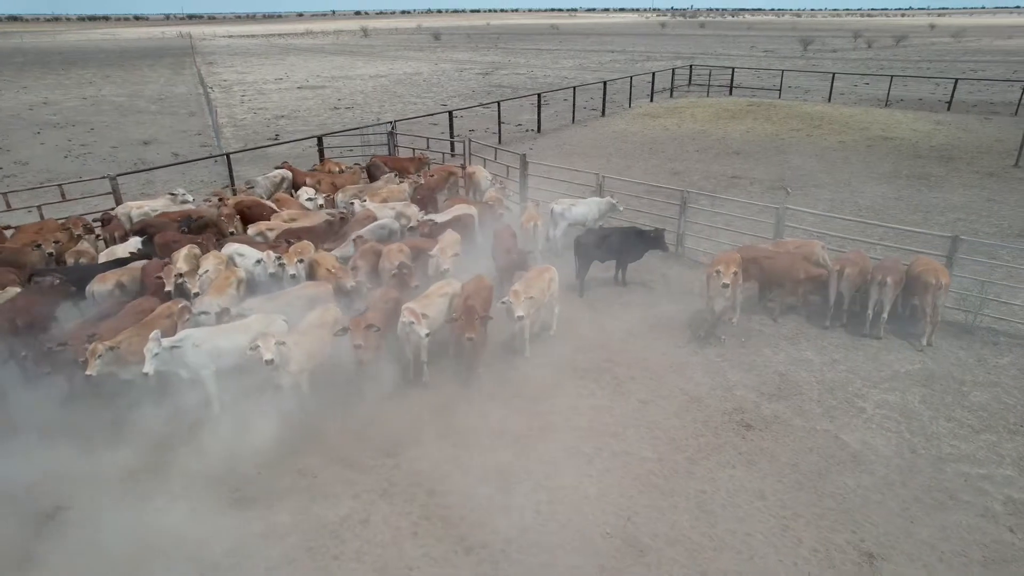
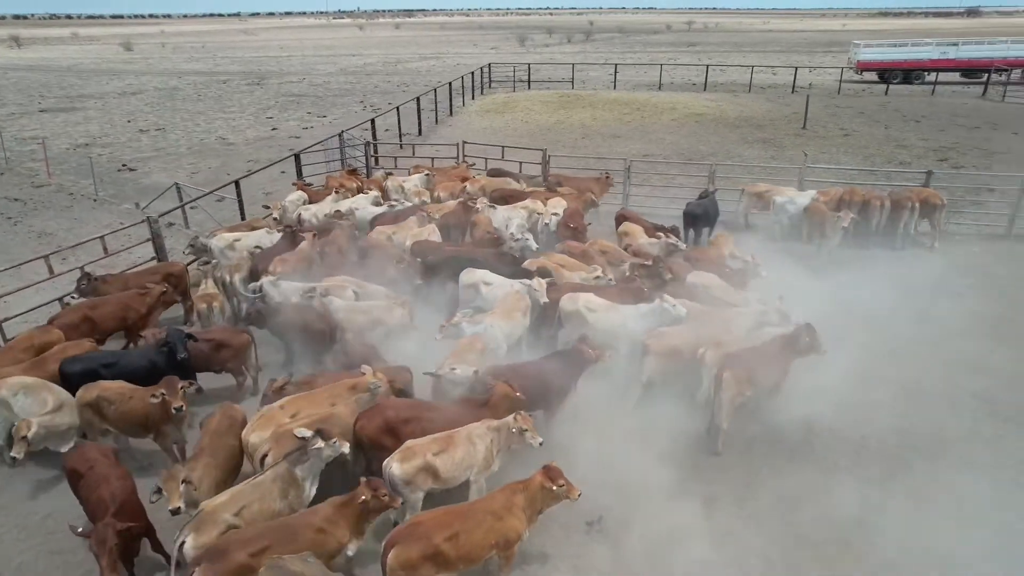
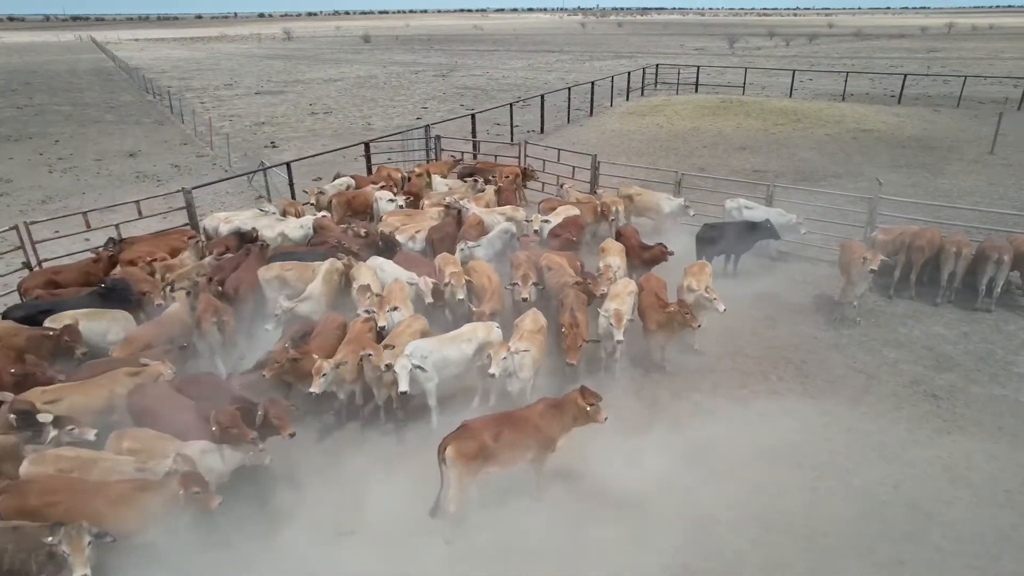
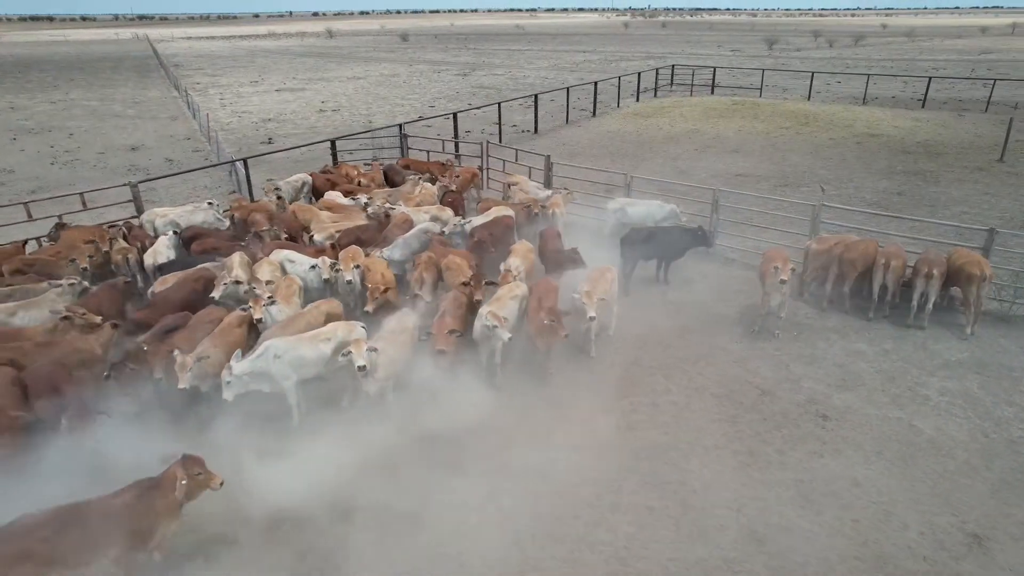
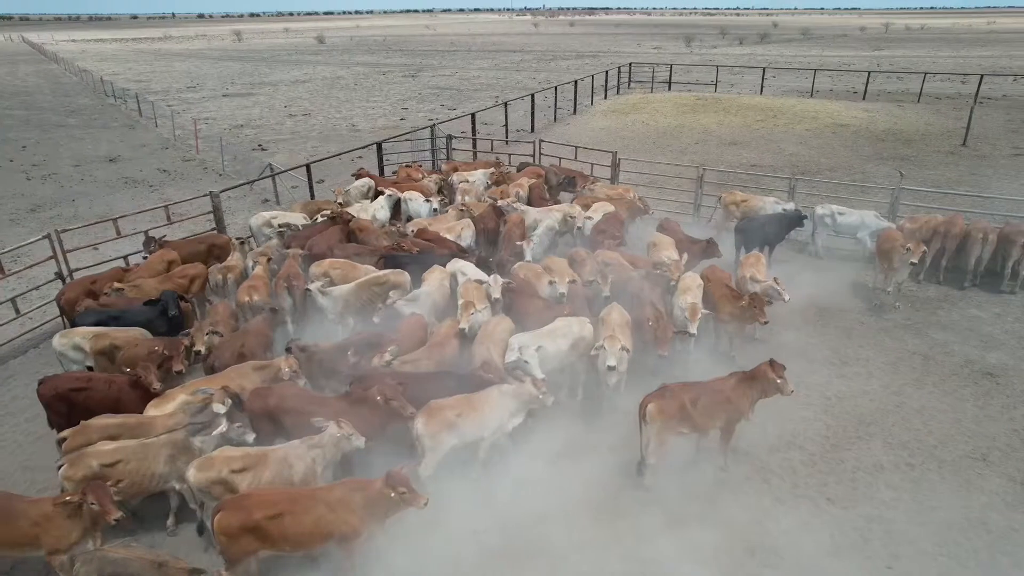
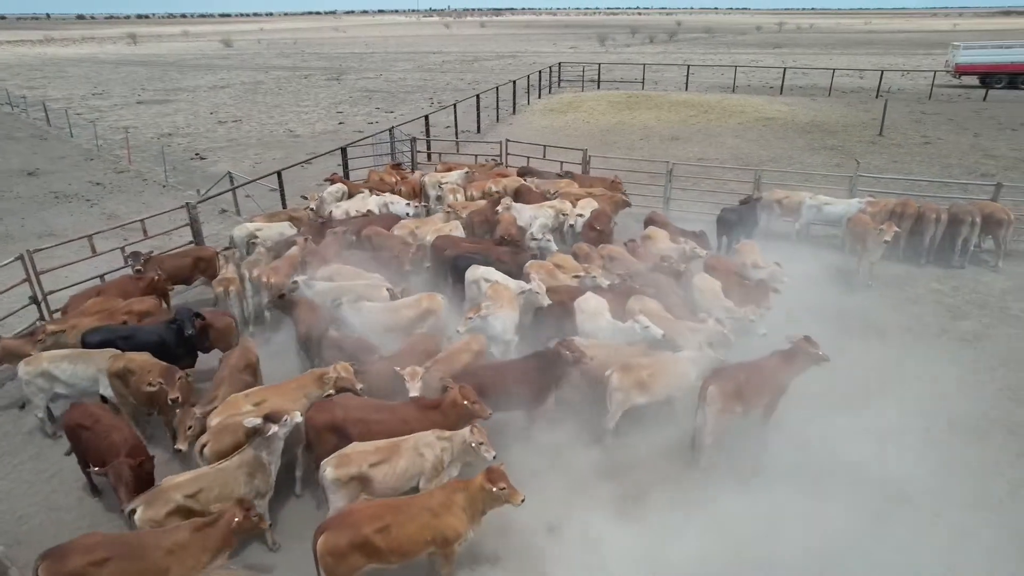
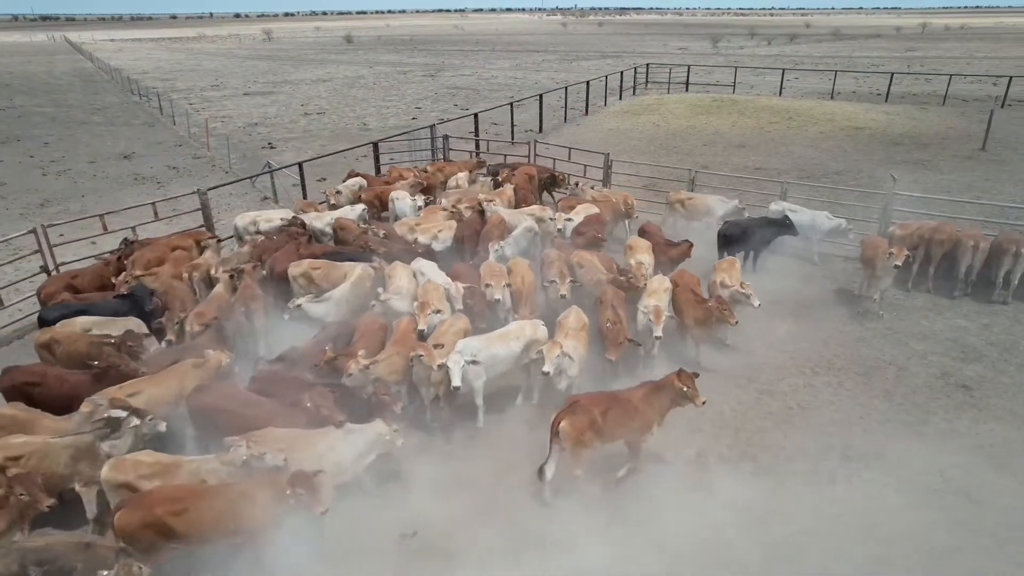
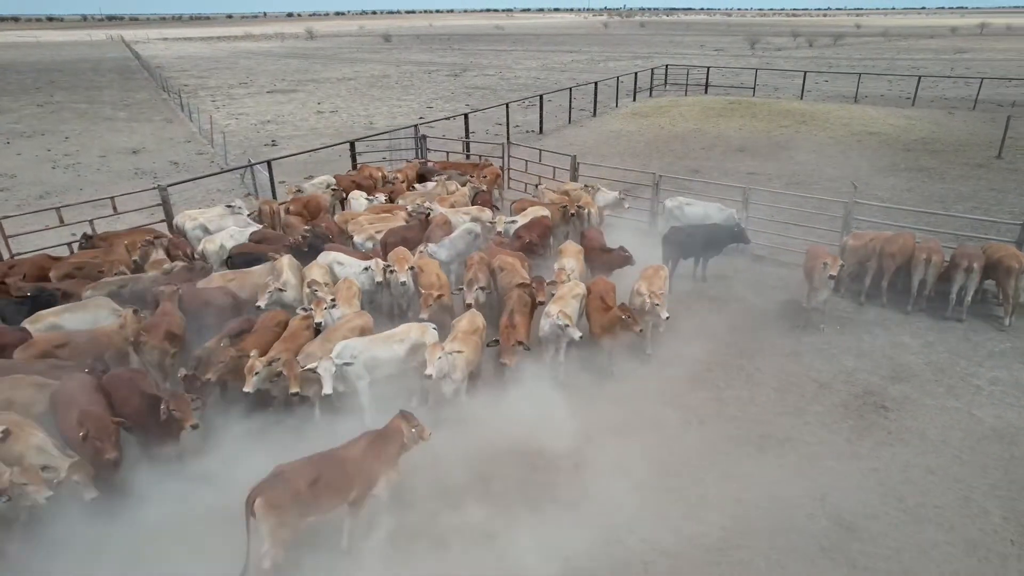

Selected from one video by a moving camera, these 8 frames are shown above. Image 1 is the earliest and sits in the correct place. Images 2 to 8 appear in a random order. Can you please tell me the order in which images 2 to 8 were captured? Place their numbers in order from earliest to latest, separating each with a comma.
4, 8, 3, 7, 5, 6, 2
